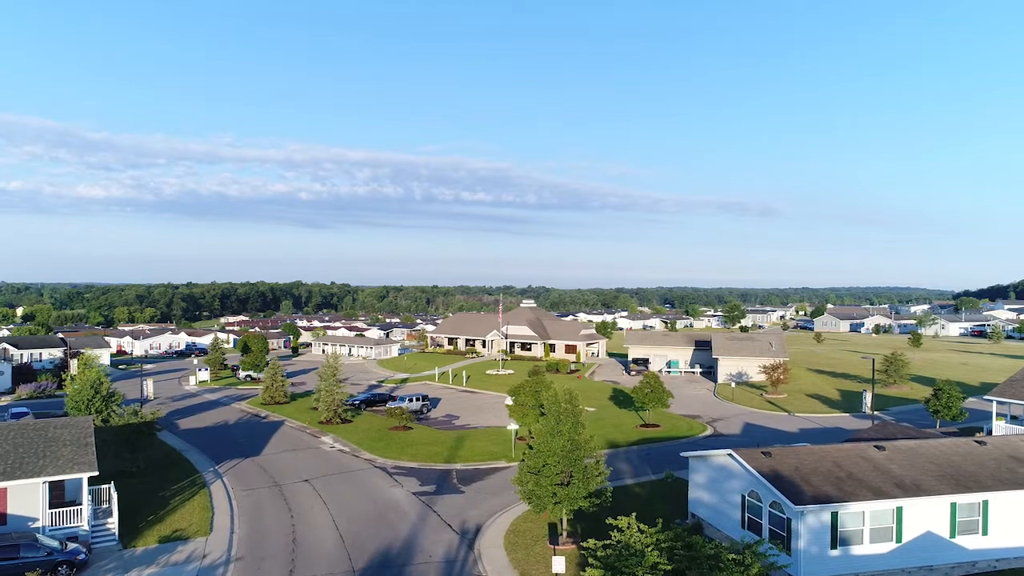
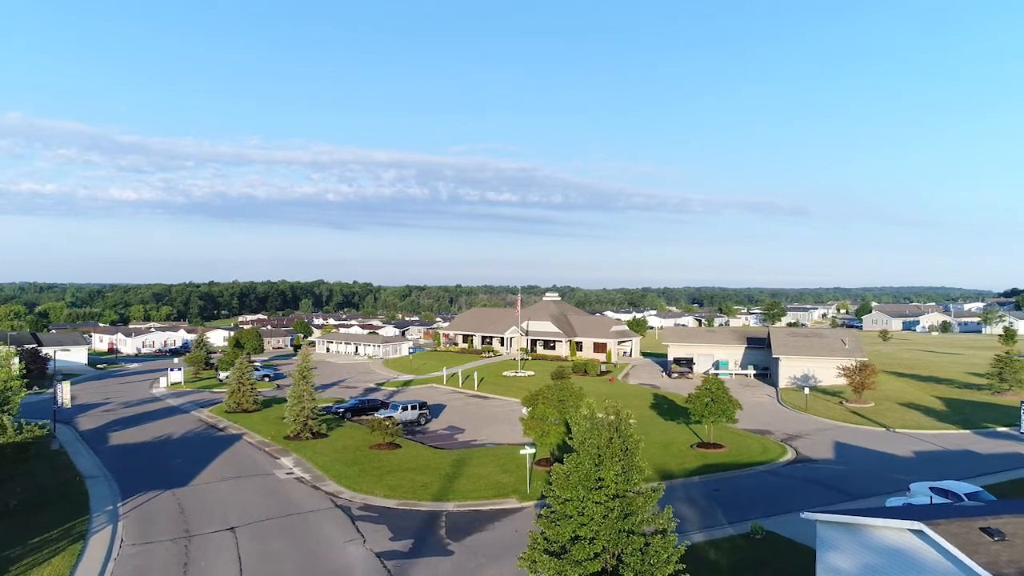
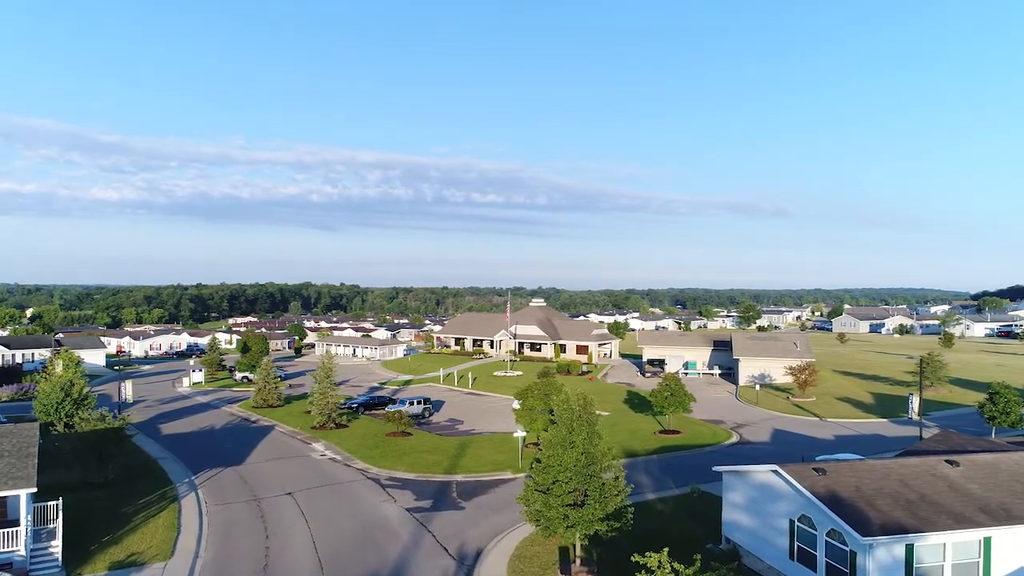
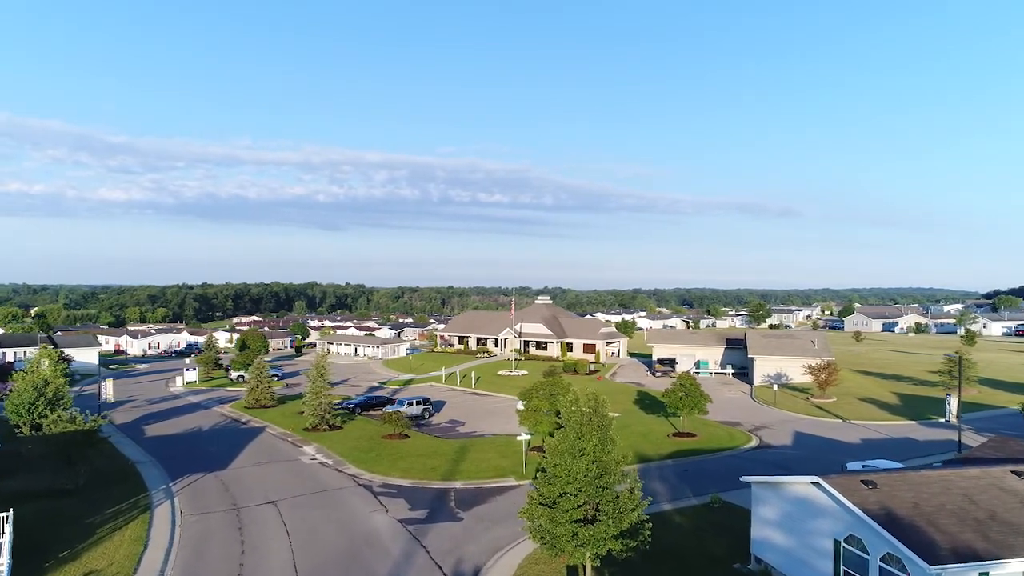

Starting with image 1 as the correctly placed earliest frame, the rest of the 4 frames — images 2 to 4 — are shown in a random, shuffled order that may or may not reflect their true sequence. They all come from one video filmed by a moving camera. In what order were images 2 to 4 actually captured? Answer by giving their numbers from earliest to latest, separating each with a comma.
3, 4, 2
